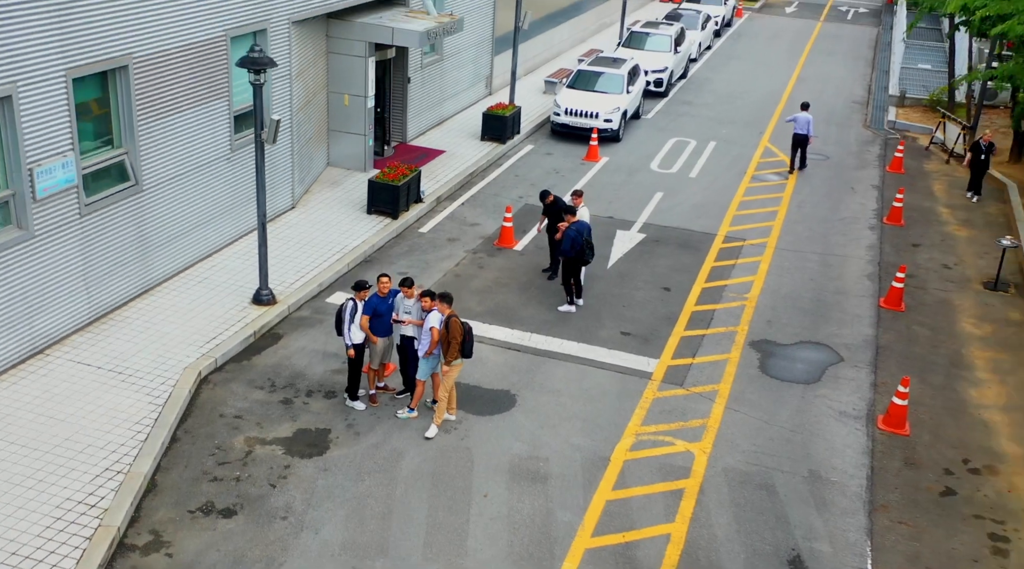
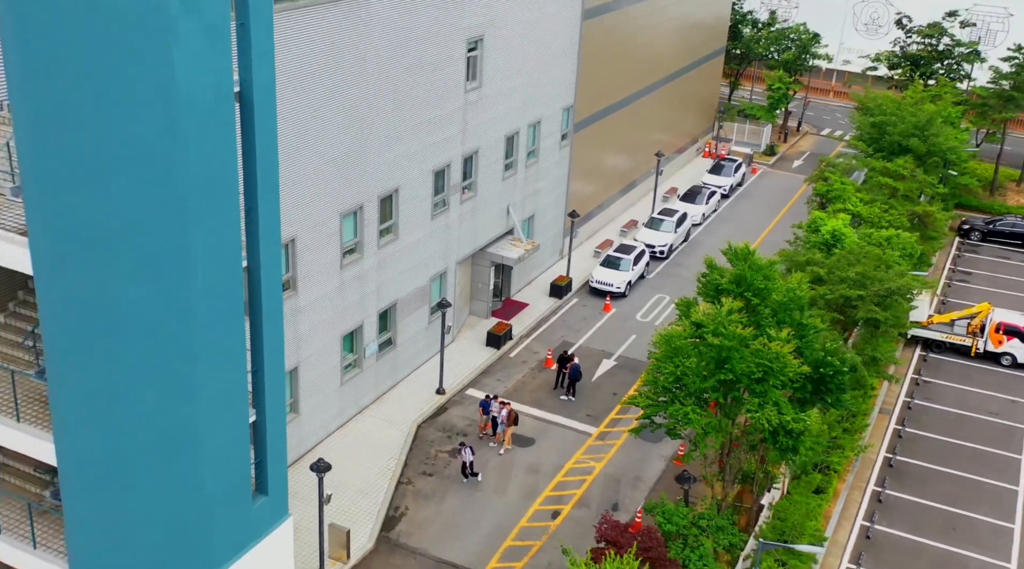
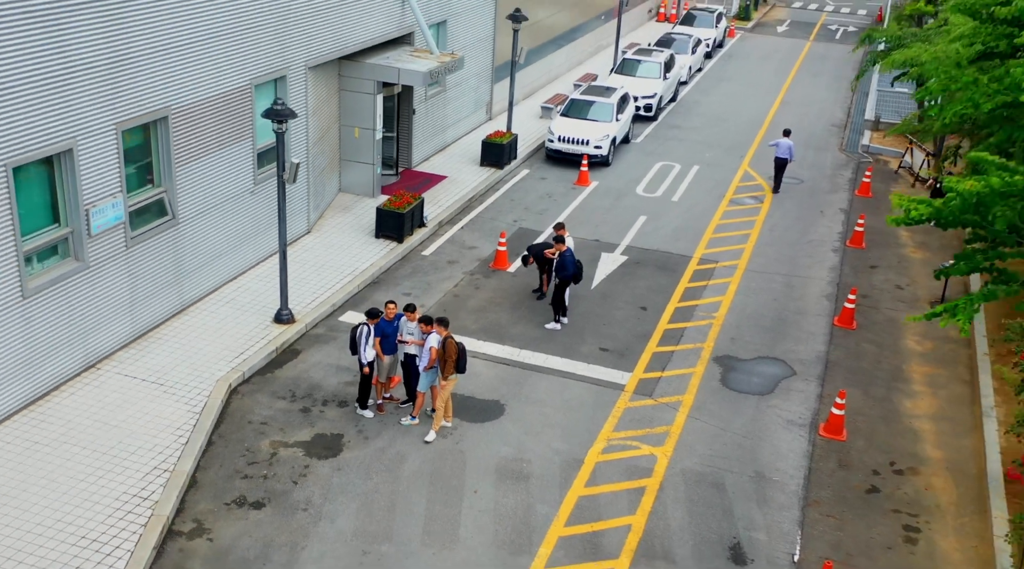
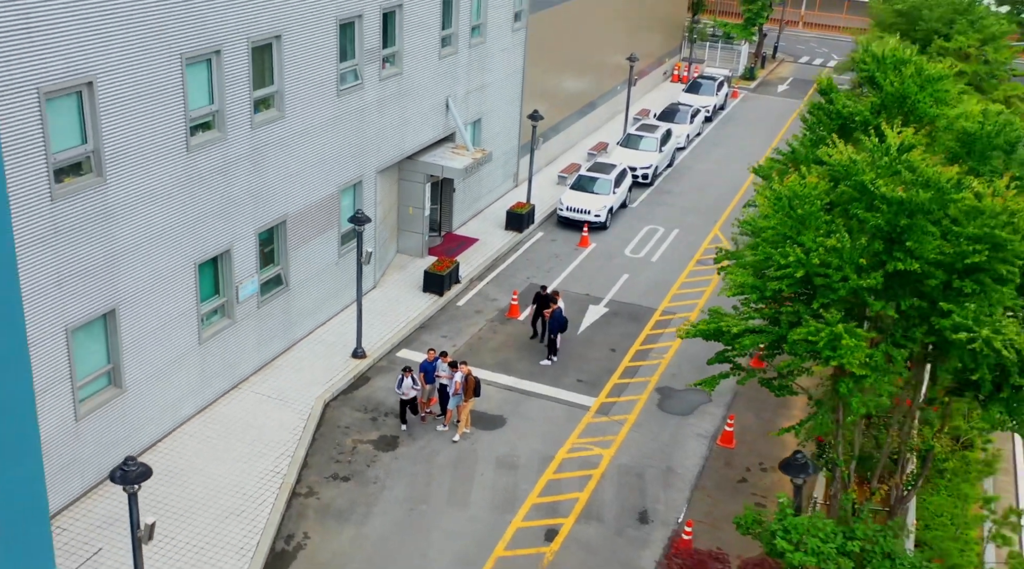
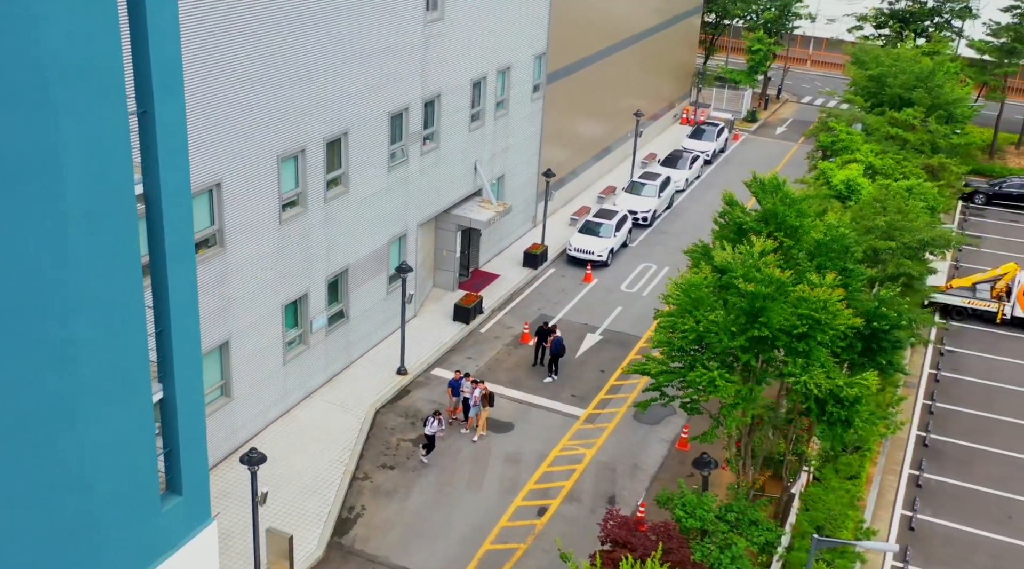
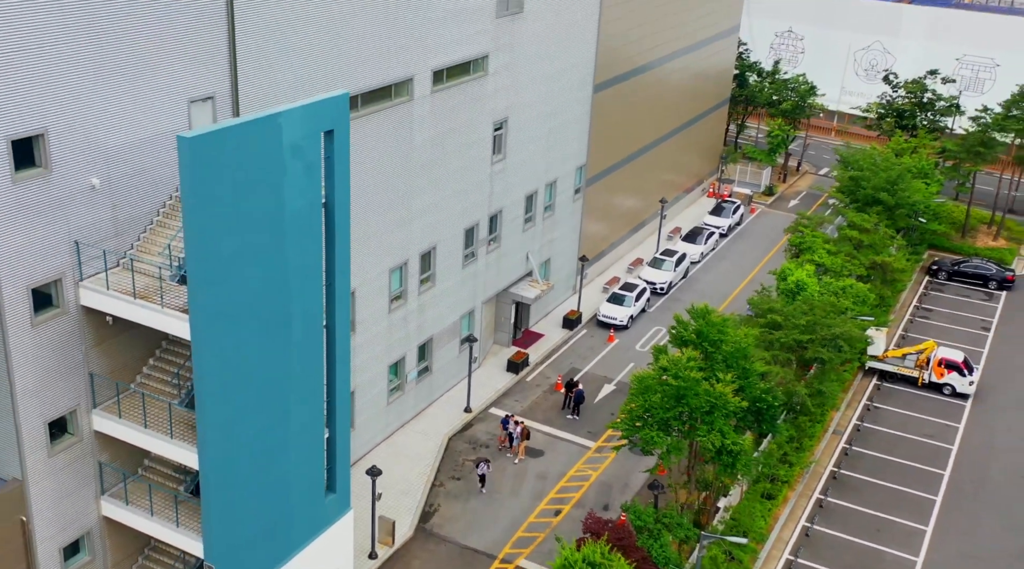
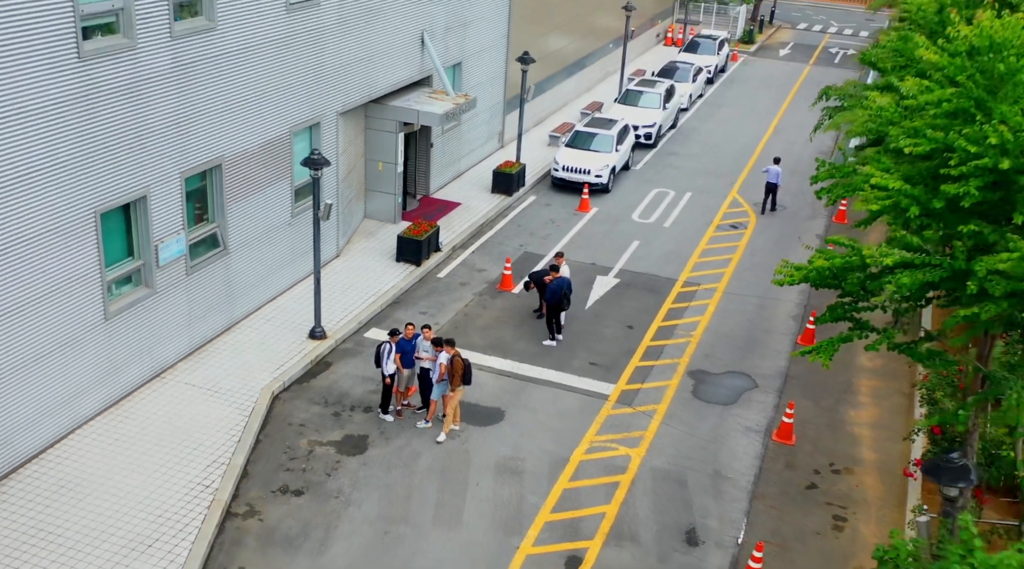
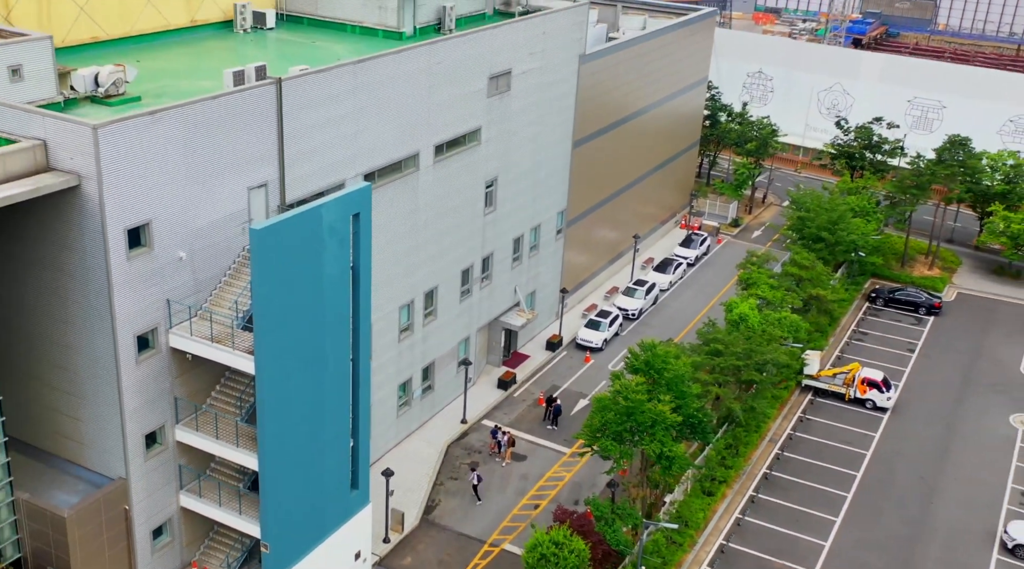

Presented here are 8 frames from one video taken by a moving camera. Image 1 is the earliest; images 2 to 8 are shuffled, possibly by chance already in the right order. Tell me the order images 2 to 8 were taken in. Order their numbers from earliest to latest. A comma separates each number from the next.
3, 7, 4, 5, 2, 6, 8
